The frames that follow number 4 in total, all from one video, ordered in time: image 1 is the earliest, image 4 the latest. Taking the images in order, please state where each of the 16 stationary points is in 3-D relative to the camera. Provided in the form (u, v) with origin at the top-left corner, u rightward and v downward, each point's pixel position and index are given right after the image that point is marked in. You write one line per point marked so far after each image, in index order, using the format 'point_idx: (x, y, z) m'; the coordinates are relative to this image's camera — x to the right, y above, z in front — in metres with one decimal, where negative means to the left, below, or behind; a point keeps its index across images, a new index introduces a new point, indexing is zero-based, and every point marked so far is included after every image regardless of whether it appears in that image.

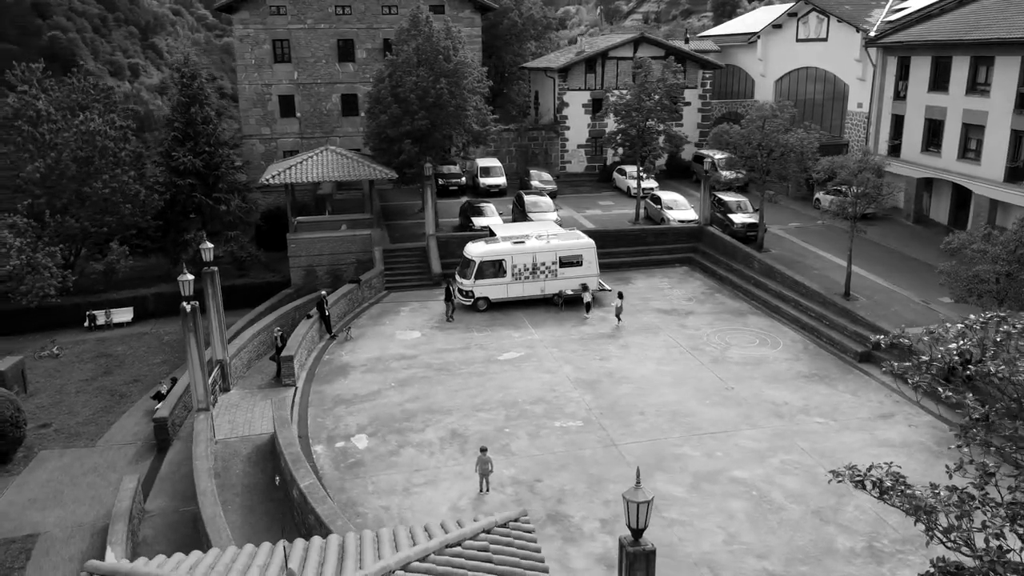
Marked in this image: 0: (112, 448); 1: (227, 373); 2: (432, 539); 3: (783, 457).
0: (-8.8, -3.5, +18.3) m
1: (-6.2, -1.8, +18.2) m
2: (-0.8, -2.3, +7.8) m
3: (+4.9, -3.0, +15.0) m
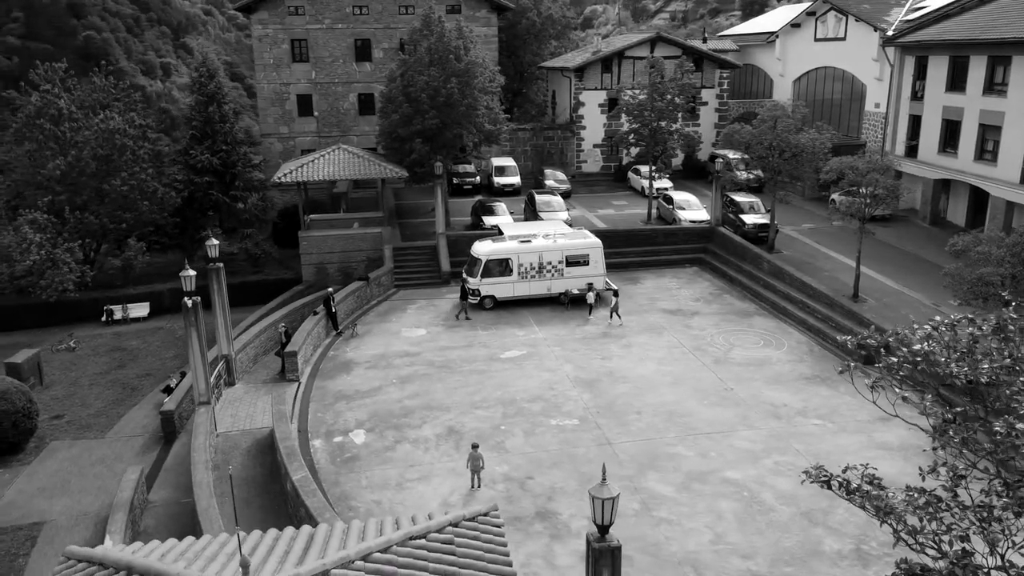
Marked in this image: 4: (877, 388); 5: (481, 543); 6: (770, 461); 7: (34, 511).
0: (-8.8, -3.4, +18.7) m
1: (-6.2, -1.8, +18.5) m
2: (-1.1, -2.3, +8.0) m
3: (+4.8, -3.0, +14.9) m
4: (+3.0, -0.8, +6.9) m
5: (-0.3, -2.5, +8.1) m
6: (+4.6, -3.0, +14.8) m
7: (-9.1, -4.3, +15.9) m
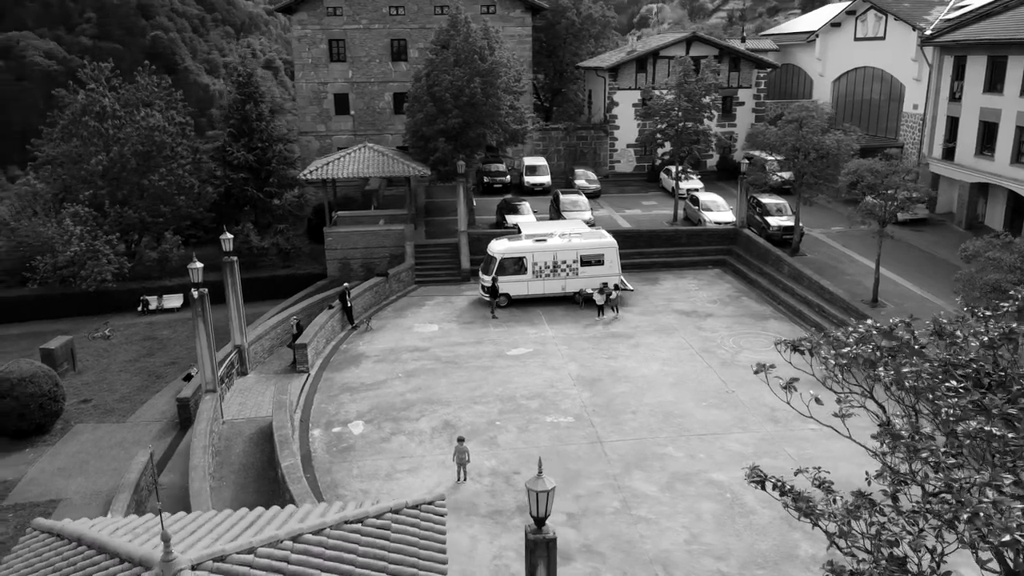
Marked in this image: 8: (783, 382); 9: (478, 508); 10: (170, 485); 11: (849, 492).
0: (-8.7, -3.2, +19.5) m
1: (-6.1, -1.6, +19.2) m
2: (-1.8, -2.3, +8.3) m
3: (+4.5, -3.1, +14.9) m
4: (+2.3, -0.8, +6.9) m
5: (-0.9, -2.4, +8.4) m
6: (+4.4, -3.1, +14.8) m
7: (-9.2, -4.0, +16.7) m
8: (+2.3, -0.8, +7.0) m
9: (-0.6, -3.6, +13.6) m
10: (-6.8, -3.9, +16.6) m
11: (+3.5, -2.1, +8.6) m
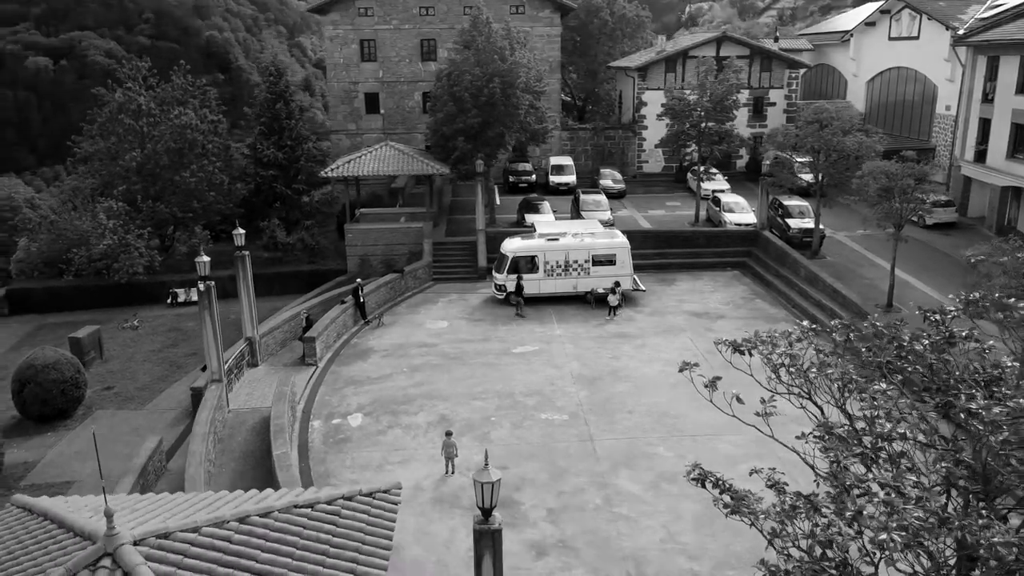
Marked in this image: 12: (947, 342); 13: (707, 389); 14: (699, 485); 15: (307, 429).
0: (-8.6, -3.0, +20.2) m
1: (-6.1, -1.5, +19.7) m
2: (-2.3, -2.2, +8.6) m
3: (+4.3, -3.1, +14.8) m
4: (+1.7, -0.8, +7.0) m
5: (-1.5, -2.4, +8.7) m
6: (+4.2, -3.1, +14.7) m
7: (-9.3, -3.8, +17.5) m
8: (+1.7, -0.8, +7.1) m
9: (-0.8, -3.6, +13.8) m
10: (-6.9, -3.8, +17.2) m
11: (+3.0, -2.1, +8.6) m
12: (+4.2, -0.5, +7.9) m
13: (+1.7, -0.9, +7.1) m
14: (+1.9, -2.0, +8.5) m
15: (-4.1, -2.8, +16.6) m
